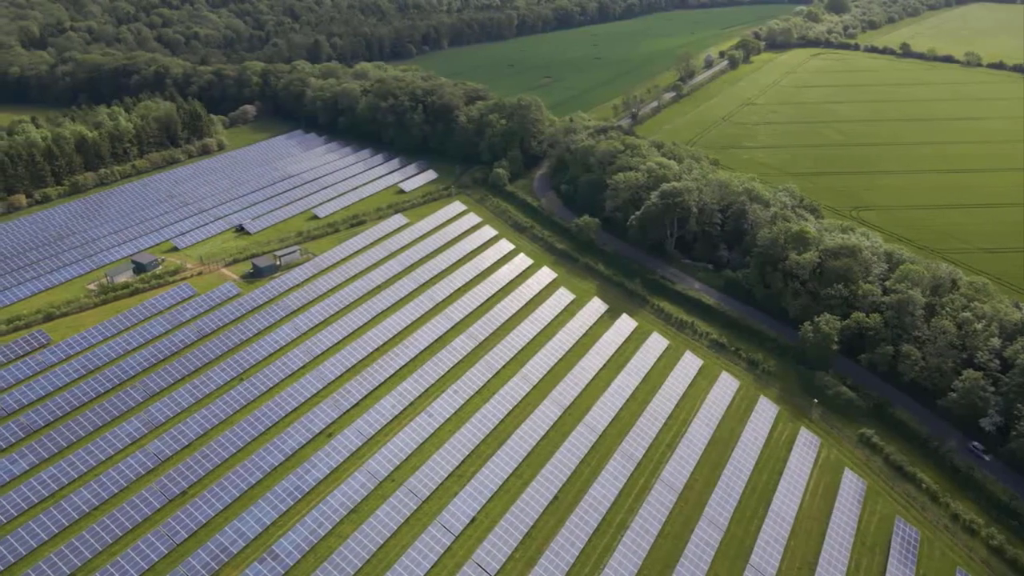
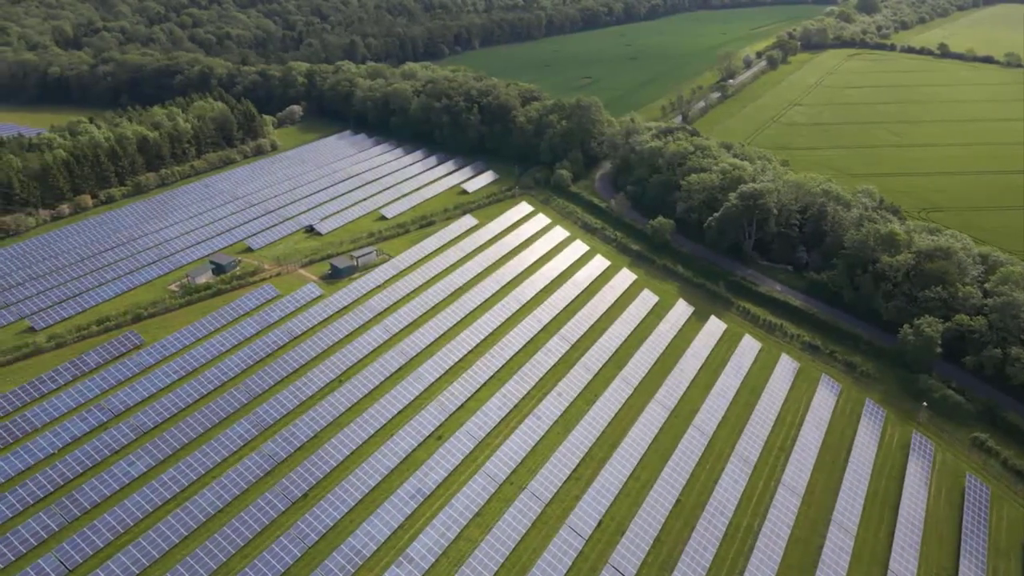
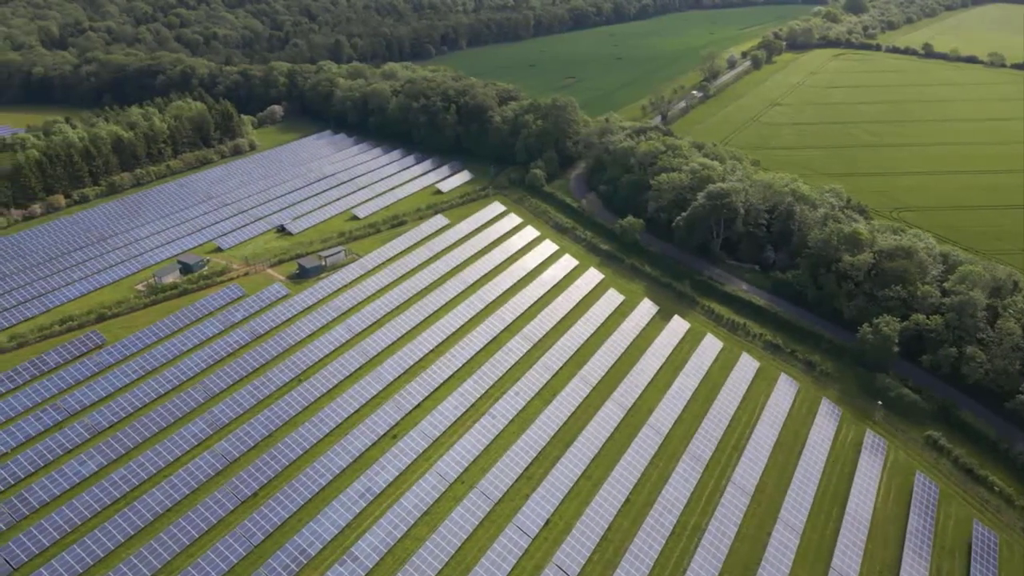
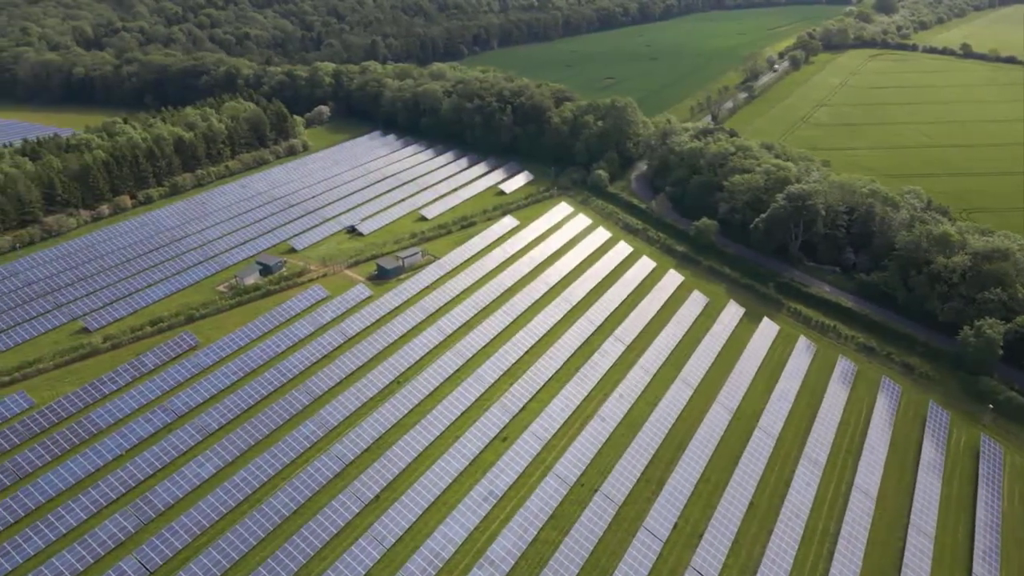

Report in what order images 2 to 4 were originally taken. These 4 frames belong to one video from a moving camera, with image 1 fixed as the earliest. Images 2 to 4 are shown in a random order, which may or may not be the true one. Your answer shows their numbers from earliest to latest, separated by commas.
3, 2, 4
